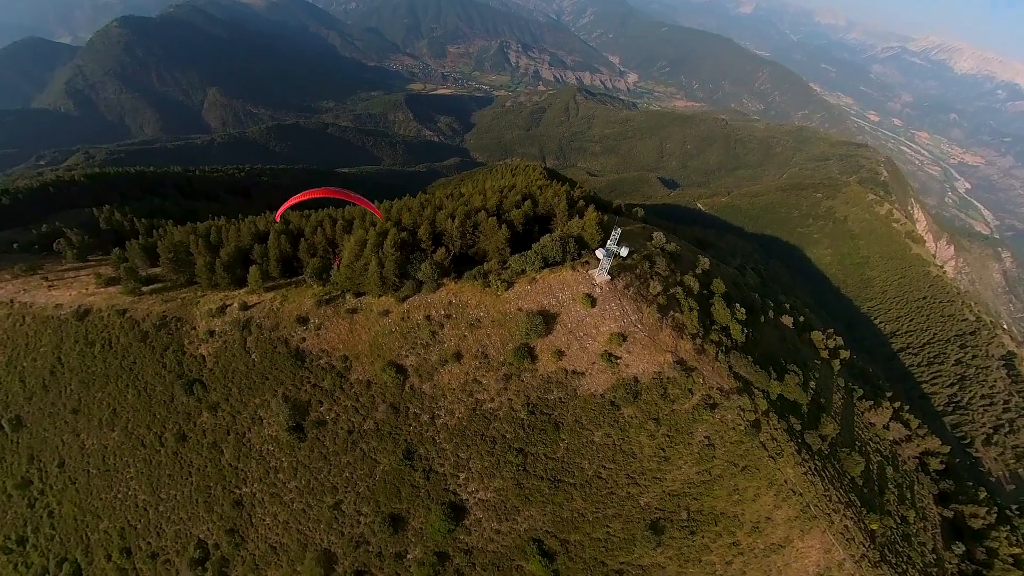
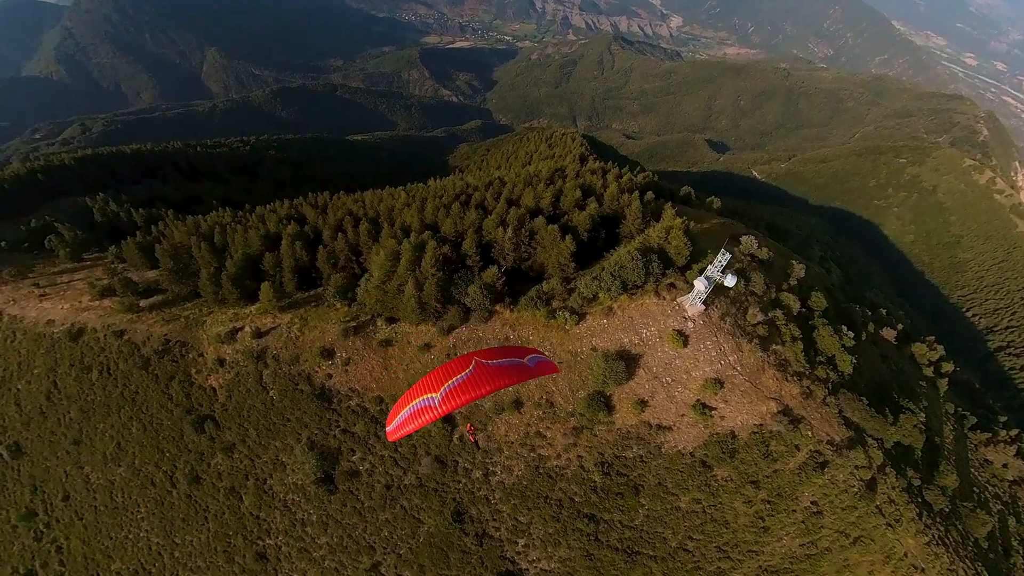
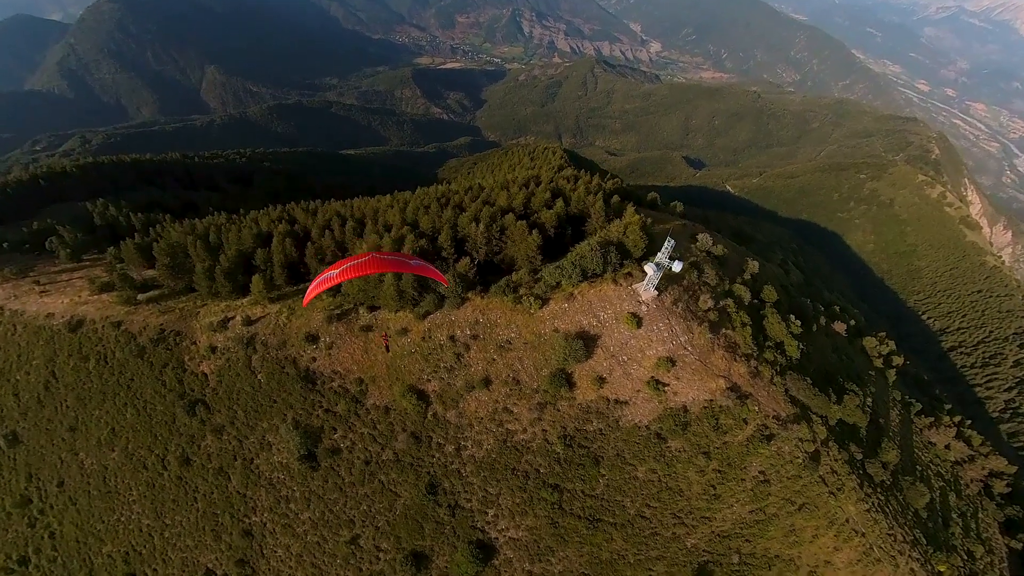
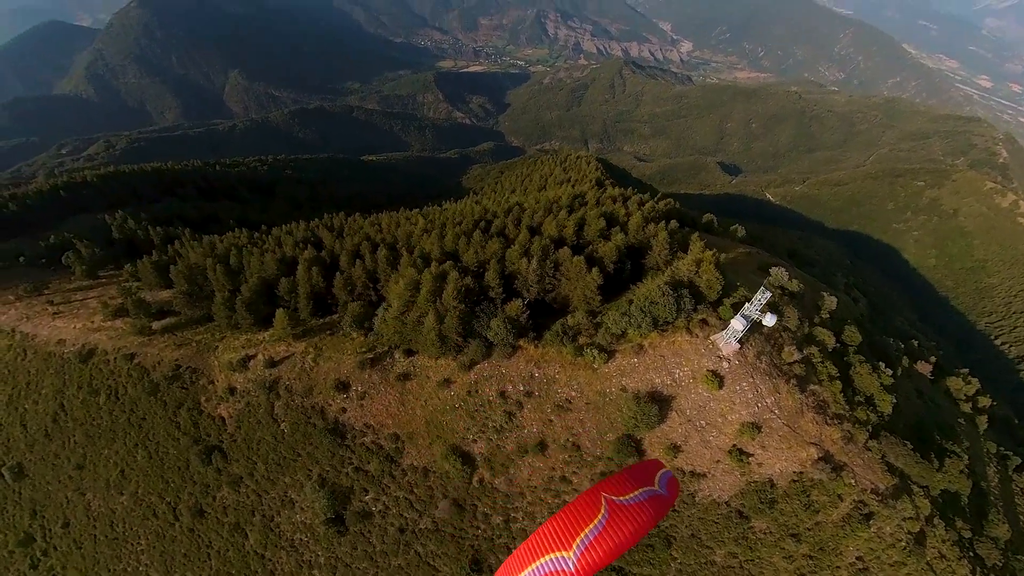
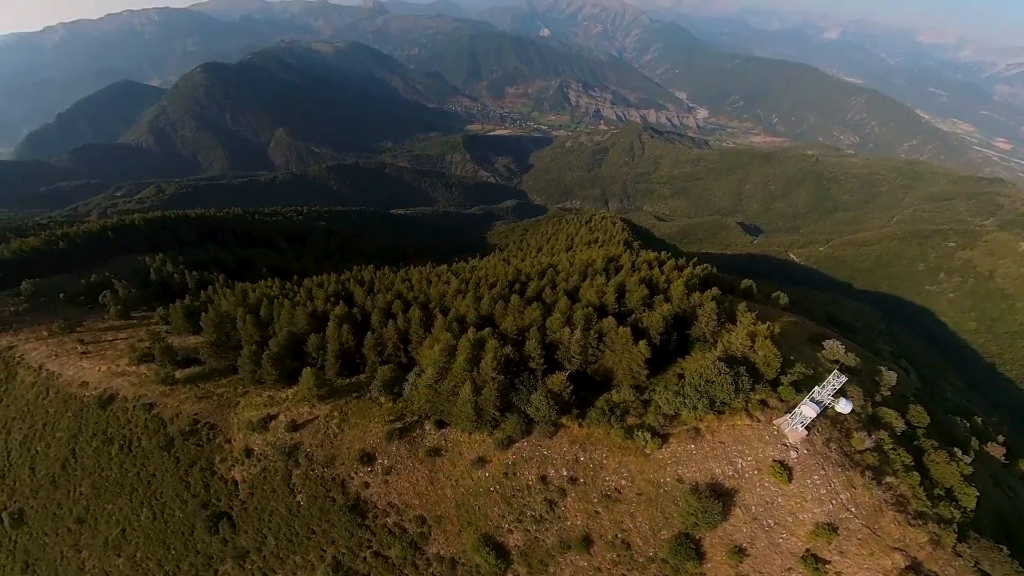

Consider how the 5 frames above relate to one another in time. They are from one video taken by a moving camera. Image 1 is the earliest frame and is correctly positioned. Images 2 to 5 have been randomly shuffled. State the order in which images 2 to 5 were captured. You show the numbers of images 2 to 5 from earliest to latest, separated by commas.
3, 2, 4, 5
